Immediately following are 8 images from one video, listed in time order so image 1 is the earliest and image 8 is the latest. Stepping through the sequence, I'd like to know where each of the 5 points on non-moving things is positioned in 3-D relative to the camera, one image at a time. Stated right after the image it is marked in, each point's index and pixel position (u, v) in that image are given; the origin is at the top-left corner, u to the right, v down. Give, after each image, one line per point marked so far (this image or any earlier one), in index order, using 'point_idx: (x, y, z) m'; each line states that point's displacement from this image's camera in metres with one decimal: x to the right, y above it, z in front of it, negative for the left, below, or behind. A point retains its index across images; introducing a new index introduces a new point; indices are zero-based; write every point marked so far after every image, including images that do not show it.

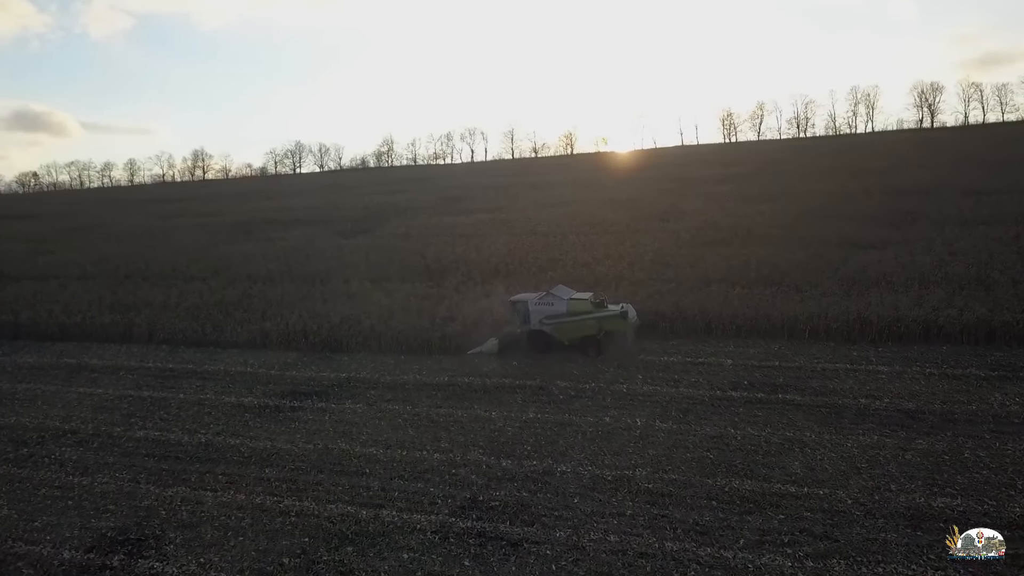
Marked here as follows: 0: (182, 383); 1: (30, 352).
0: (-4.9, -1.4, +11.8) m
1: (-8.6, -1.2, +13.9) m
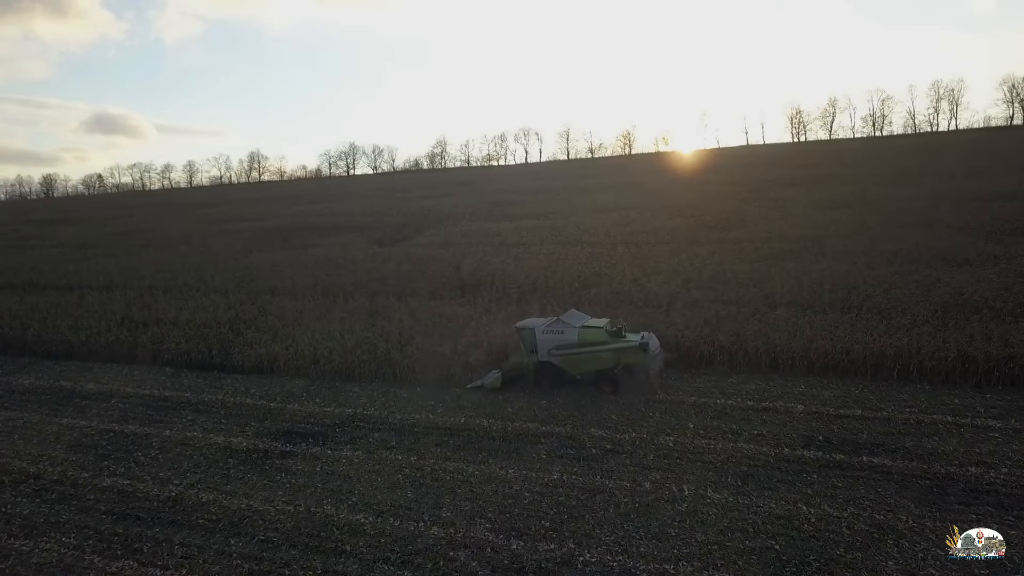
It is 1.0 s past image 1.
0: (-4.6, -1.7, +10.6) m
1: (-8.0, -1.5, +13.0) m
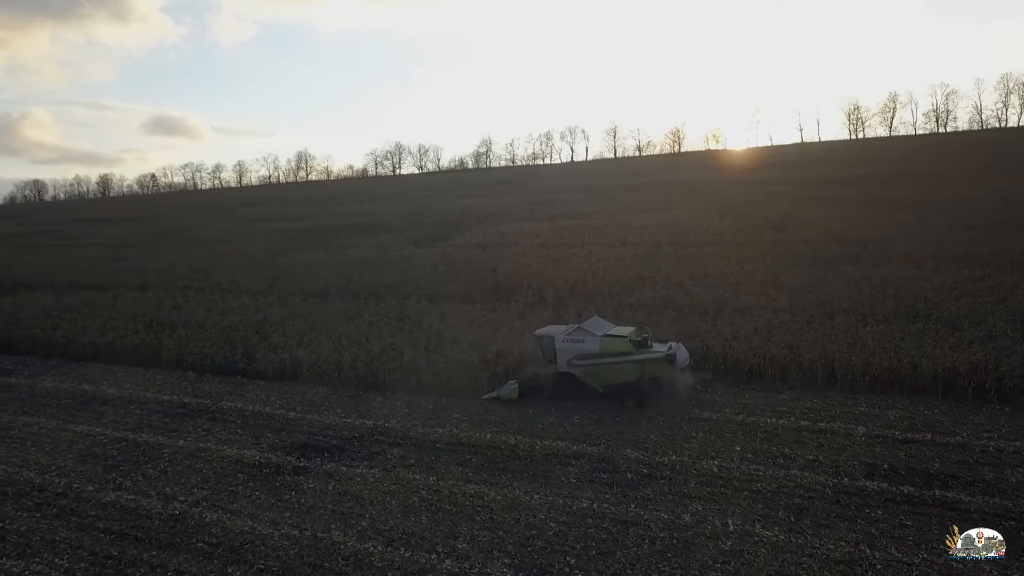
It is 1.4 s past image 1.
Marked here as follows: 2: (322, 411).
0: (-4.2, -1.8, +10.1) m
1: (-7.5, -1.5, +12.7) m
2: (-2.5, -1.6, +10.3) m
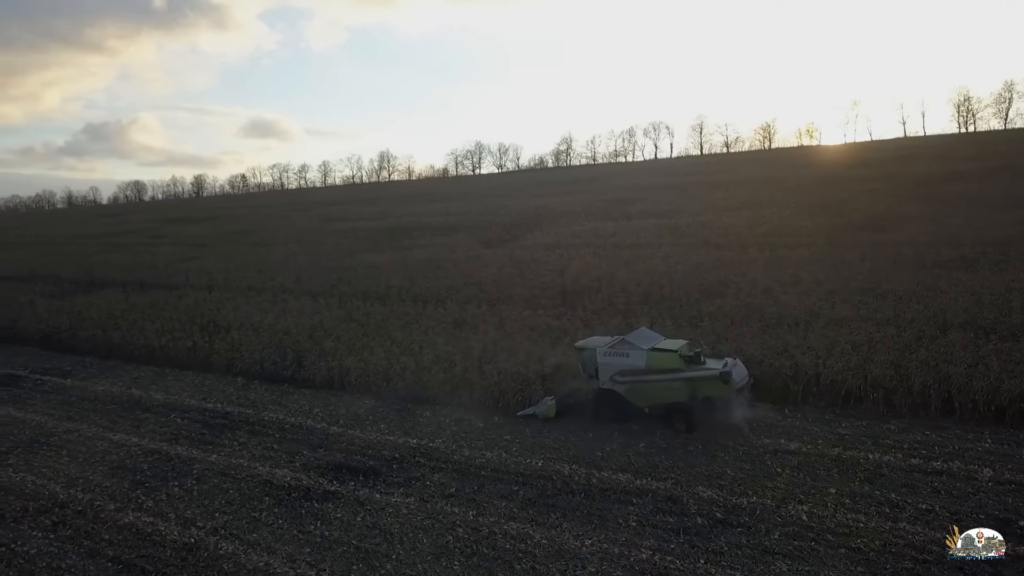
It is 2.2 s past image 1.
0: (-3.5, -1.8, +9.5) m
1: (-6.5, -1.5, +12.4) m
2: (-1.8, -1.7, +9.5) m
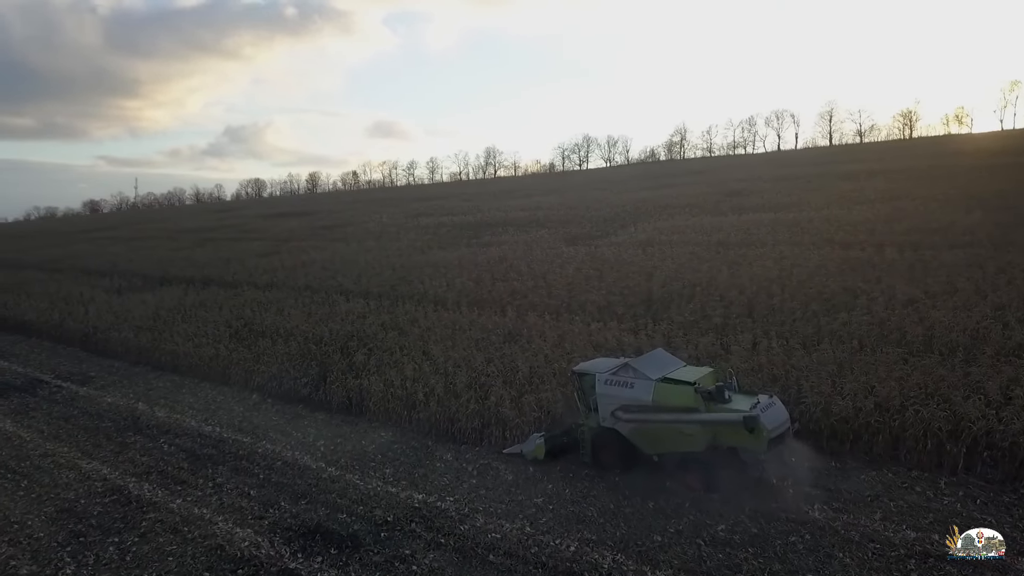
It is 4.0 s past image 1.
0: (-3.0, -1.9, +7.7) m
1: (-5.6, -1.5, +11.1) m
2: (-1.4, -1.7, +7.5) m
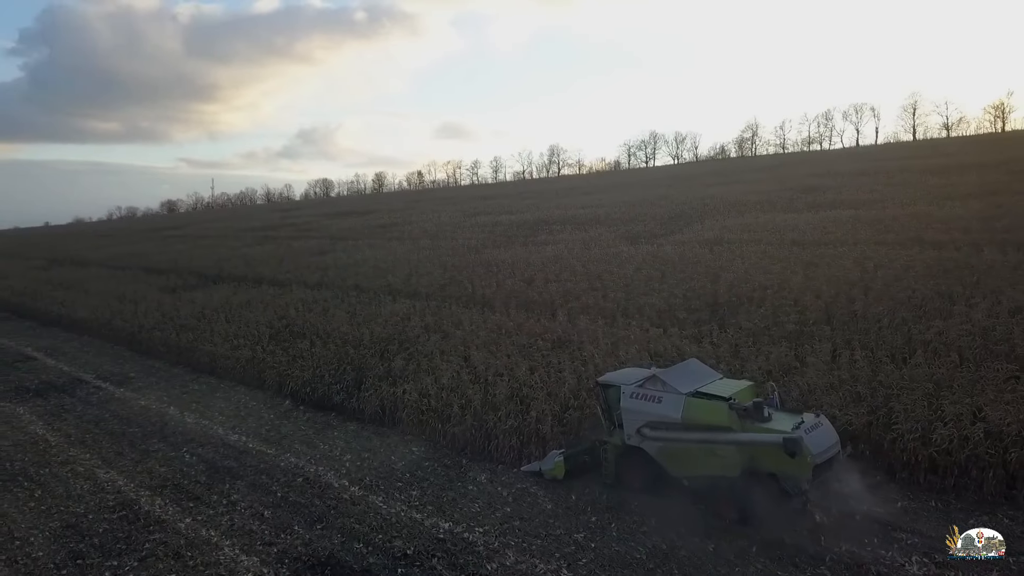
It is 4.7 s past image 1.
0: (-2.7, -1.8, +7.1) m
1: (-4.9, -1.5, +10.7) m
2: (-1.0, -1.7, +6.8) m
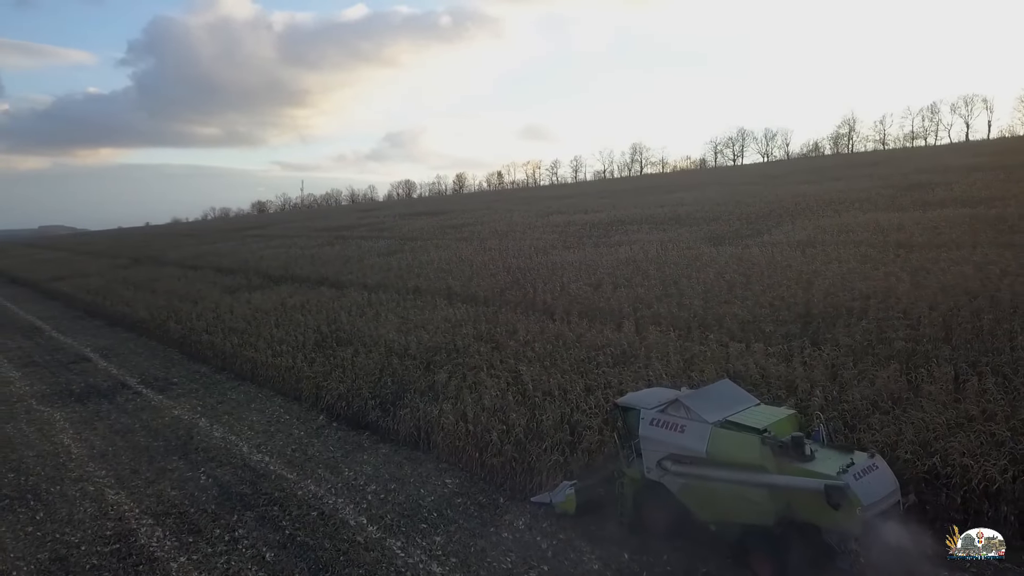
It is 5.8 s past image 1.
0: (-2.3, -1.9, +6.3) m
1: (-4.2, -1.5, +10.1) m
2: (-0.7, -1.8, +5.8) m
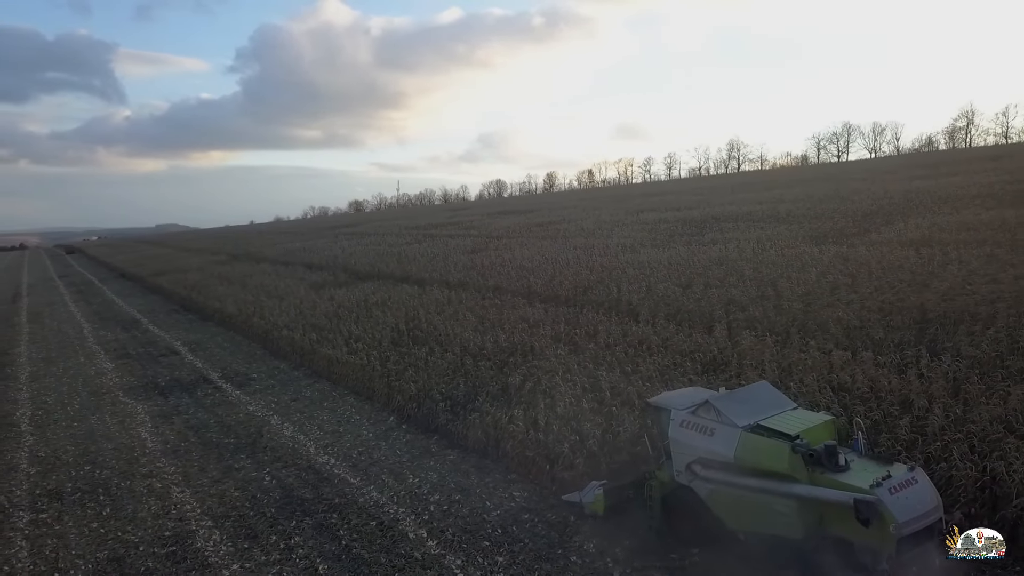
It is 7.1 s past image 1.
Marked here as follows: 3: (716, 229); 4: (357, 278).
0: (-1.8, -1.8, +6.0) m
1: (-3.2, -1.4, +10.0) m
2: (-0.2, -1.8, +5.3) m
3: (+4.9, +1.4, +18.9) m
4: (-3.7, +0.3, +18.8) m
